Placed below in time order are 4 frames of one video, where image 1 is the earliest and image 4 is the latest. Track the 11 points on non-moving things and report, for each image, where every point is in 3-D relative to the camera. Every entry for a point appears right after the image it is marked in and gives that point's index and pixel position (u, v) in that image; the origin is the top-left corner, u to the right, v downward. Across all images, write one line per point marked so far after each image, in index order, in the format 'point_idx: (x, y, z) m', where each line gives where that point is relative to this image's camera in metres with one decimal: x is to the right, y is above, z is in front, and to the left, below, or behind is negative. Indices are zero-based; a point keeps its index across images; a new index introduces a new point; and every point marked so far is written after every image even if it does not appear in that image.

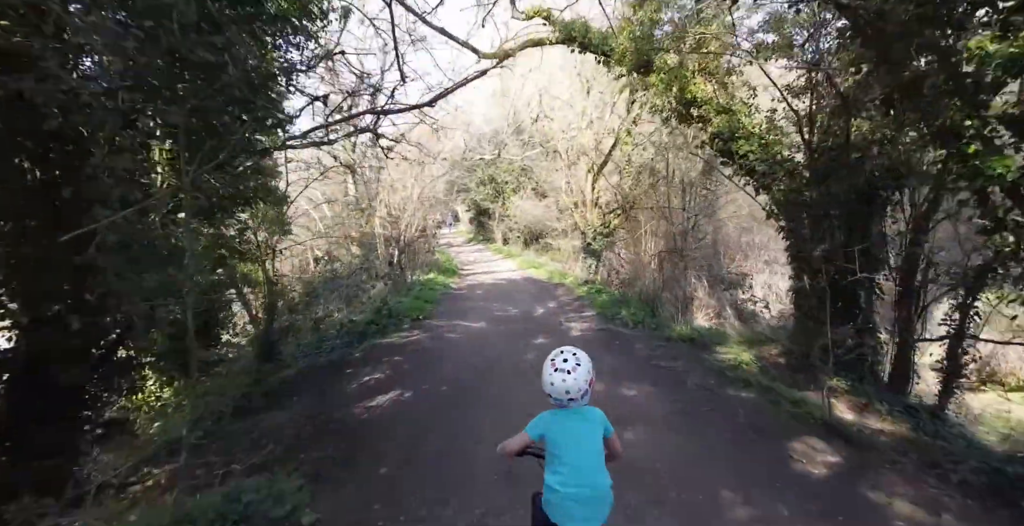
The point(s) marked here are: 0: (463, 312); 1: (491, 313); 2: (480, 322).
0: (-1.1, -1.2, +11.7) m
1: (-0.4, -1.2, +11.7) m
2: (-0.6, -1.3, +10.3) m
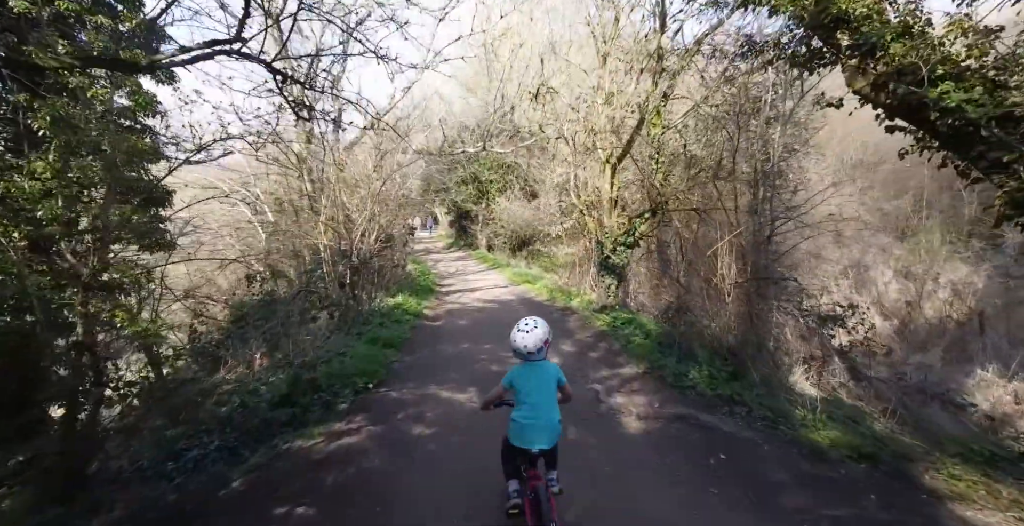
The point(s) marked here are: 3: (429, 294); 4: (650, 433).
0: (-1.1, -1.6, +8.0) m
1: (-0.4, -1.6, +7.9) m
2: (-0.6, -1.7, +6.6) m
3: (-2.5, -0.9, +15.2) m
4: (+1.4, -1.7, +5.0) m
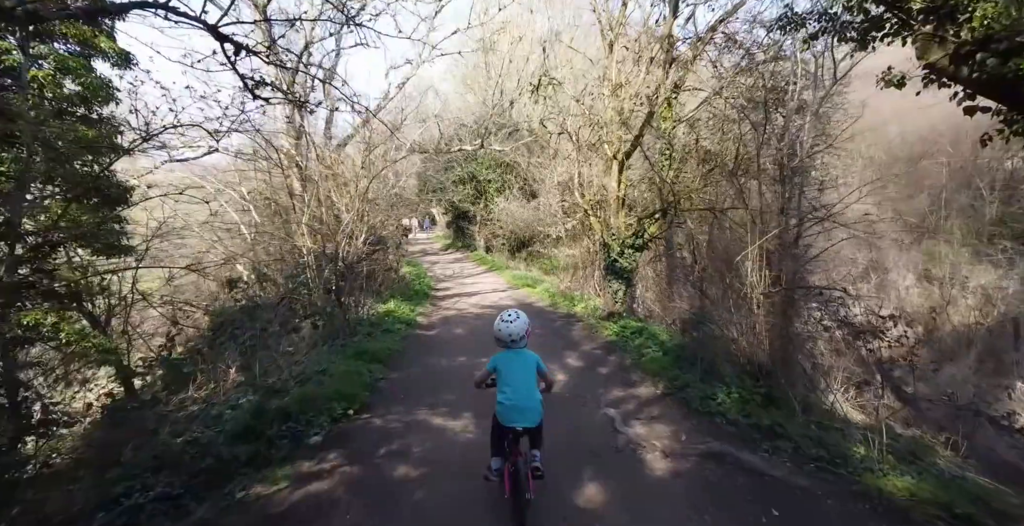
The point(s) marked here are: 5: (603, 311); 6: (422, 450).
0: (-1.1, -1.7, +7.1) m
1: (-0.4, -1.7, +7.1) m
2: (-0.6, -1.7, +5.7) m
3: (-2.5, -1.0, +14.4) m
4: (+1.4, -1.7, +4.1) m
5: (+2.1, -1.1, +11.7) m
6: (-0.9, -1.8, +4.9) m
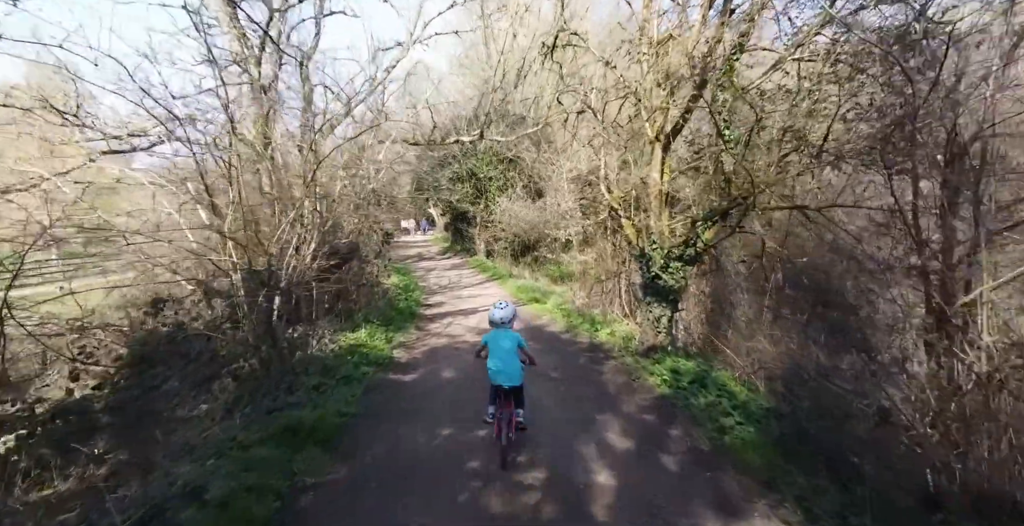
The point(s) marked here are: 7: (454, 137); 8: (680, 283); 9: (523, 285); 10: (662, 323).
0: (-1.0, -1.9, +4.3) m
1: (-0.3, -1.9, +4.3) m
2: (-0.5, -2.0, +2.9) m
3: (-2.4, -1.3, +11.6) m
4: (+1.5, -2.0, +1.3) m
5: (+2.2, -1.4, +8.9) m
6: (-0.8, -2.1, +2.1) m
7: (-2.1, +4.5, +17.9) m
8: (+2.8, -0.4, +8.7) m
9: (+0.4, -0.8, +19.0) m
10: (+2.6, -1.0, +9.0) m
